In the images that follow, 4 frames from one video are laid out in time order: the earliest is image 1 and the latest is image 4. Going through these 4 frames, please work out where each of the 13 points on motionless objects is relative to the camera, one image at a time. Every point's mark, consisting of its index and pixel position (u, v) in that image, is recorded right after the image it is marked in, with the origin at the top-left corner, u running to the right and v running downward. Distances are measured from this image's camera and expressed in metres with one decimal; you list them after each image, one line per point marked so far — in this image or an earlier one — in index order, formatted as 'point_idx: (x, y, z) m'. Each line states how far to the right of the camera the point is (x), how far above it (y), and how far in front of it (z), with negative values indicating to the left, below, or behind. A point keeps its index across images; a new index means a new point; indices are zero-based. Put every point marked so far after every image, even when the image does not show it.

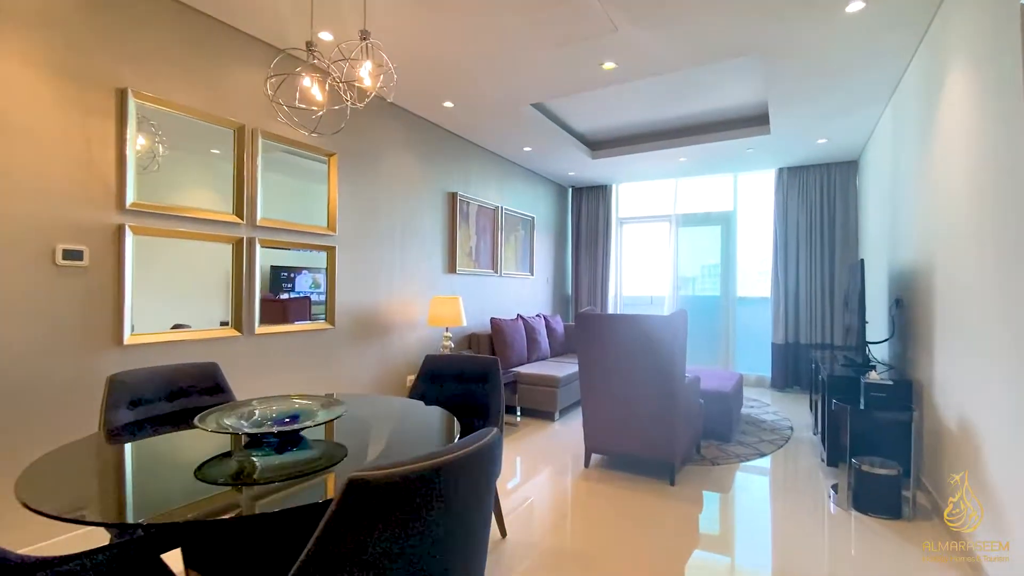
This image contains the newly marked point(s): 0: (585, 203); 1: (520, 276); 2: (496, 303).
0: (+1.0, +1.2, +6.7) m
1: (+0.1, +0.1, +5.6) m
2: (-0.1, -0.2, +5.2) m
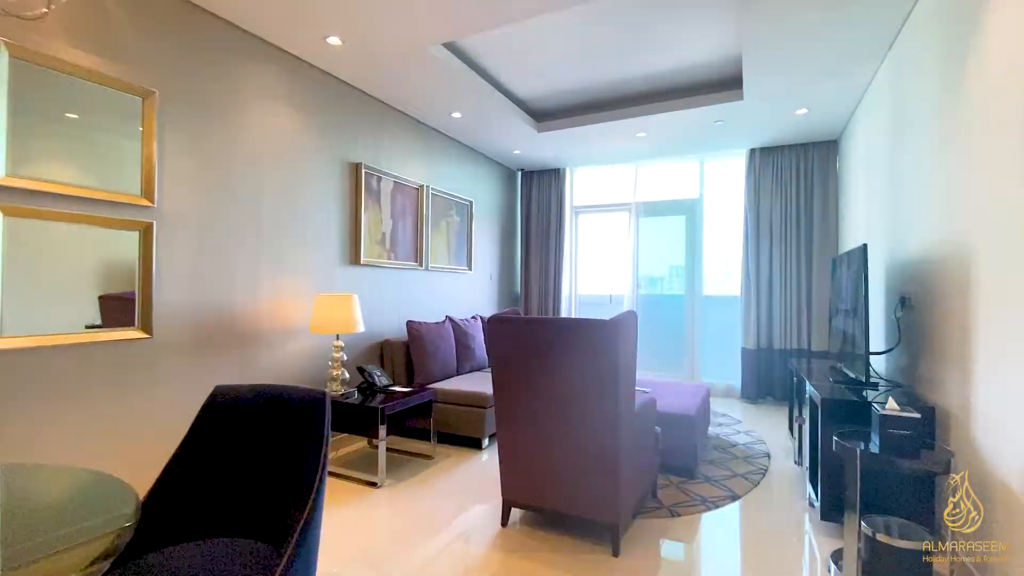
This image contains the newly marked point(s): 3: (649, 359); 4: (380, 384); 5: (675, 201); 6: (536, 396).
0: (+0.3, +1.2, +5.9) m
1: (-0.5, +0.2, +4.7) m
2: (-0.8, -0.1, +4.3) m
3: (+1.6, -0.9, +5.6) m
4: (-0.9, -0.7, +3.3) m
5: (+1.9, +1.0, +5.5) m
6: (+0.1, -0.5, +2.3) m
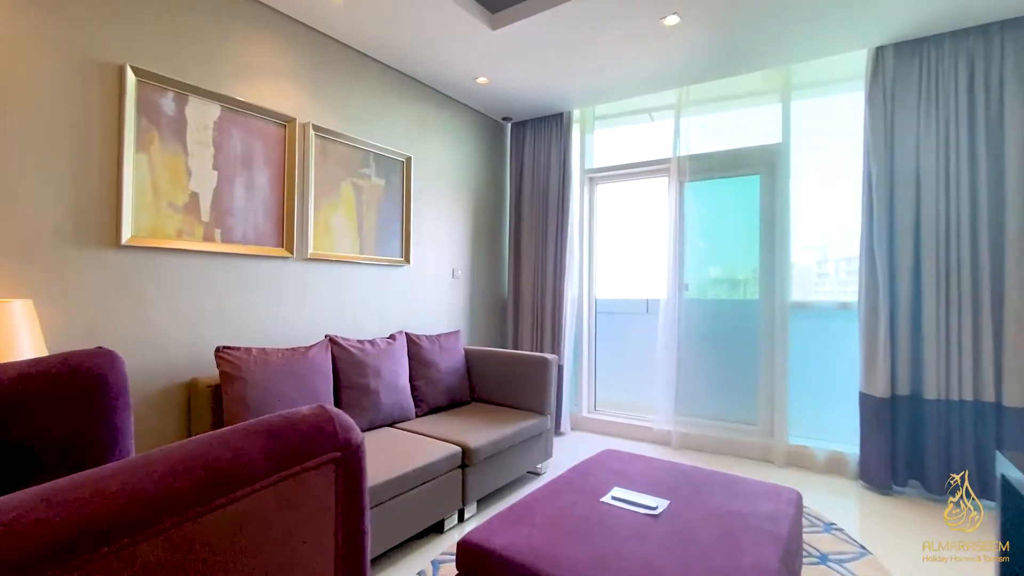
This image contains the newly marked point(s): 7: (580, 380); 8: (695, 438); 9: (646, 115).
0: (+0.2, +1.2, +4.1) m
1: (-0.8, +0.1, +3.1) m
2: (-1.1, -0.1, +2.7) m
3: (+1.4, -0.9, +3.6) m
4: (-1.4, -0.7, +1.7) m
5: (+1.7, +1.0, +3.5) m
6: (-0.6, -0.5, +0.6) m
7: (+0.6, -0.8, +4.0) m
8: (+1.4, -1.1, +3.6) m
9: (+1.1, +1.4, +3.9) m
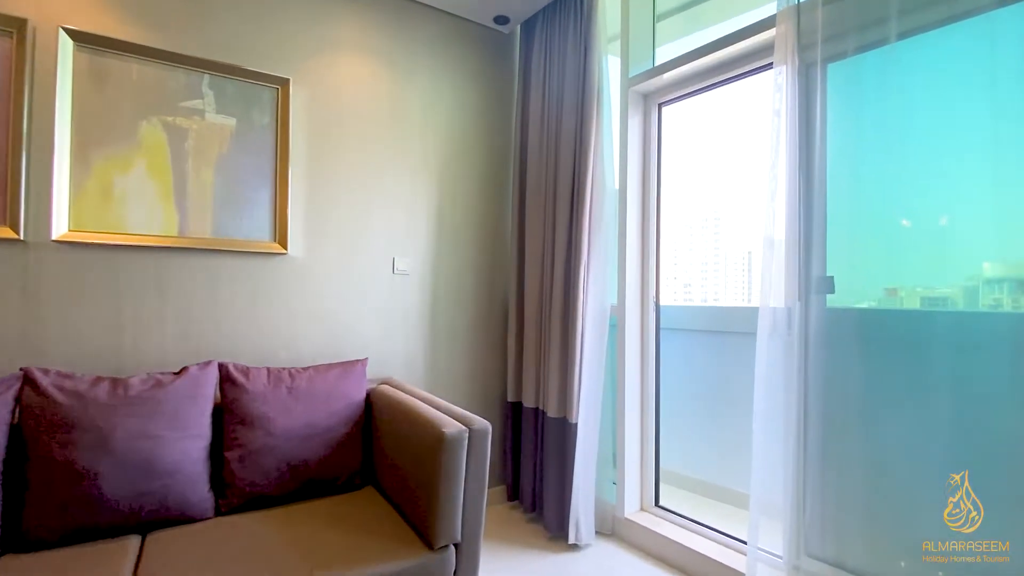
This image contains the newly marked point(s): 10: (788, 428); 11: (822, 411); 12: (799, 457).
0: (+0.2, +1.2, +2.5) m
1: (-1.1, +0.1, +2.0) m
2: (-1.6, -0.1, +1.7) m
3: (+1.2, -0.9, +1.6) m
4: (-2.2, -0.7, +0.9) m
5: (+1.3, +1.0, +1.4) m
6: (-1.8, -0.5, -0.5) m
7: (+0.5, -0.8, +2.3) m
8: (+1.1, -1.1, +1.6) m
9: (+1.0, +1.4, +2.0) m
10: (+1.0, -0.5, +1.7) m
11: (+1.1, -0.4, +1.7) m
12: (+1.0, -0.6, +1.7) m
